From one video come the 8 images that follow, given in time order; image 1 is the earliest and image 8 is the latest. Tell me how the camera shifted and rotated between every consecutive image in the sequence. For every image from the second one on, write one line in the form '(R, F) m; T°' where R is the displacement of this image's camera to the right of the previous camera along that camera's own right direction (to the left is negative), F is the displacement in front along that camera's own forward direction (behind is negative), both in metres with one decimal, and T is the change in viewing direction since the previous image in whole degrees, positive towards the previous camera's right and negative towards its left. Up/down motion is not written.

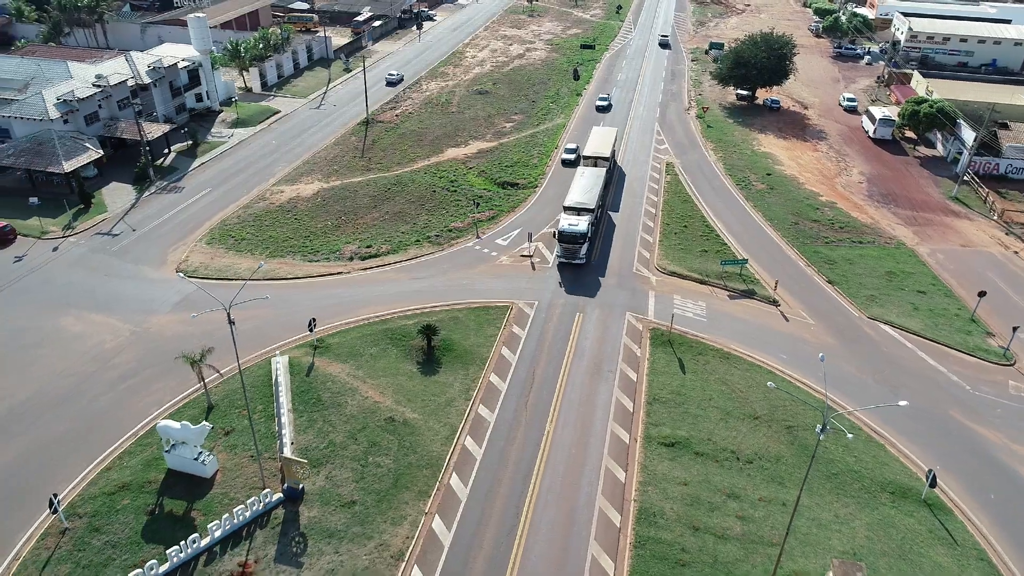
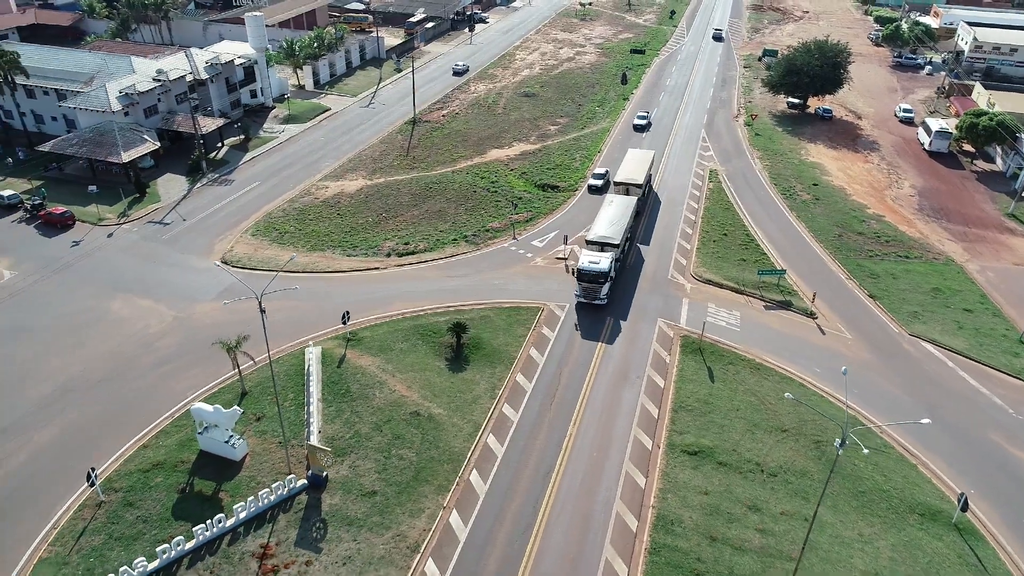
(+0.9, -0.2) m; -4°
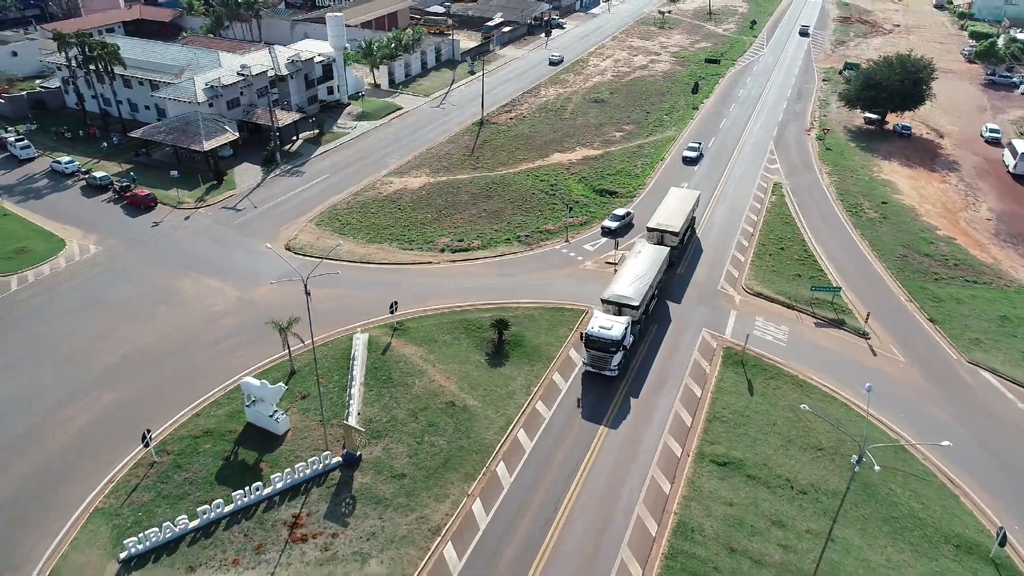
(+1.6, -0.7) m; -6°
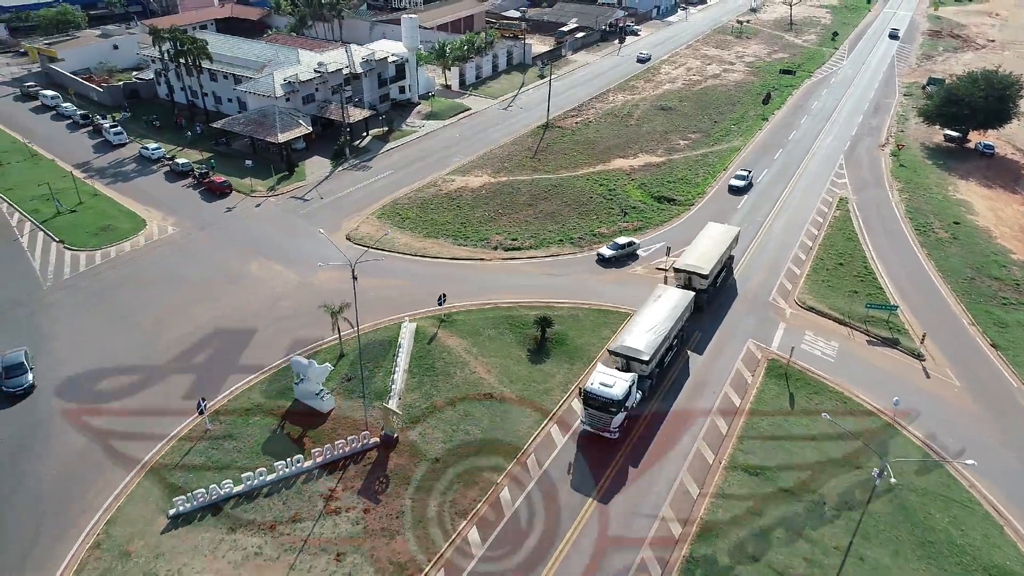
(+1.3, -0.8) m; -5°
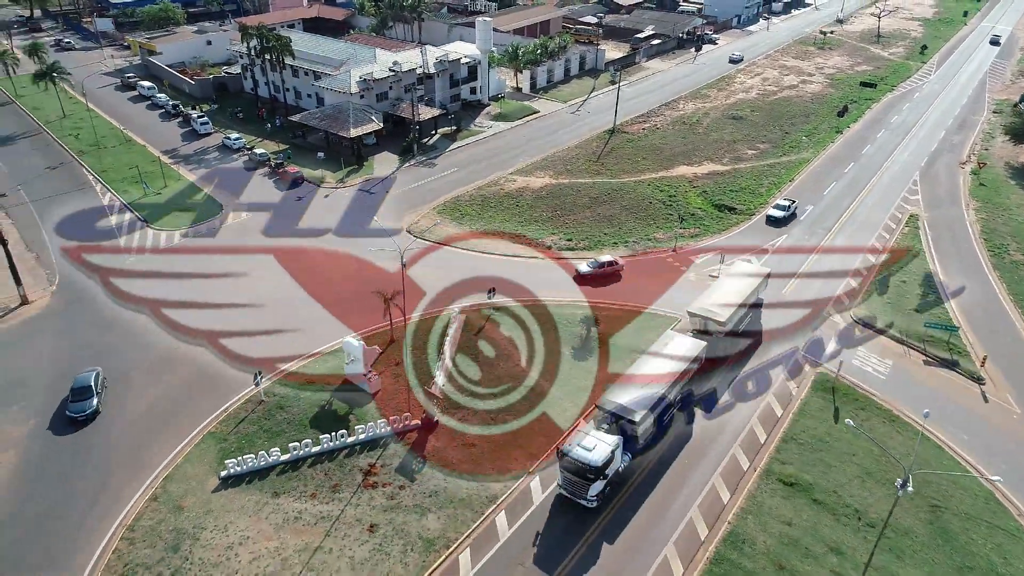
(+1.3, -0.9) m; -5°
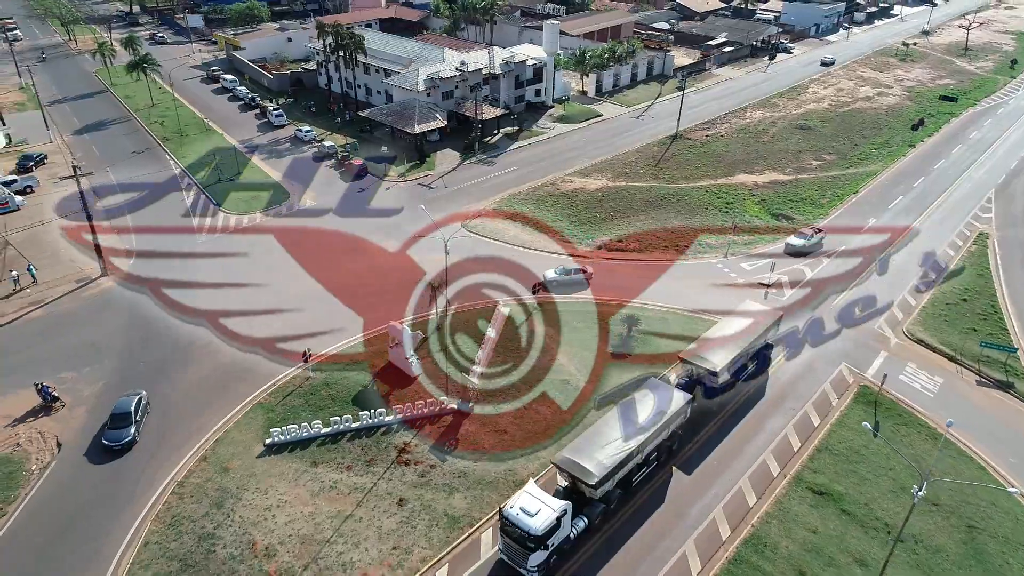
(+1.3, -0.9) m; -5°
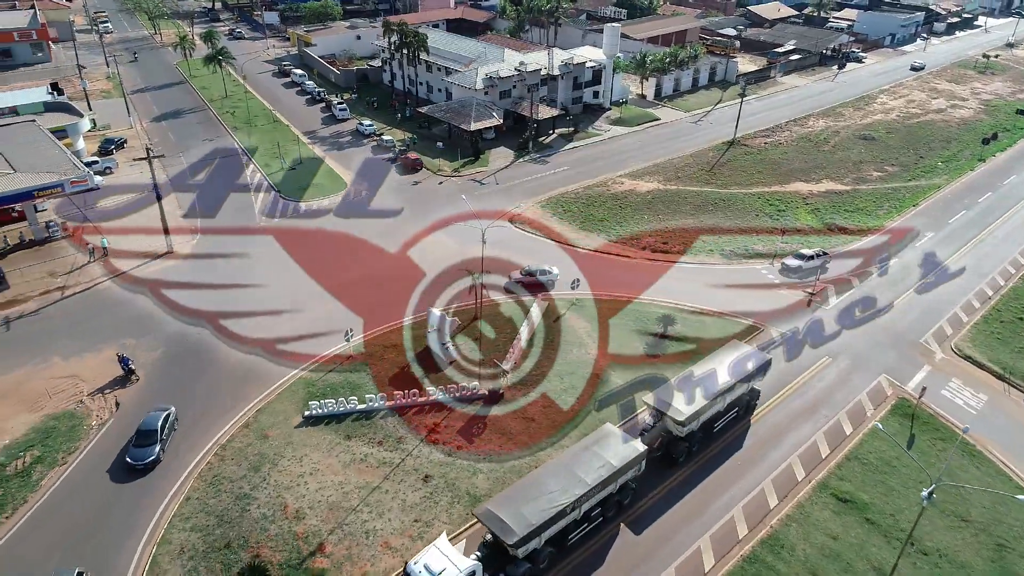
(+1.3, -0.9) m; -5°
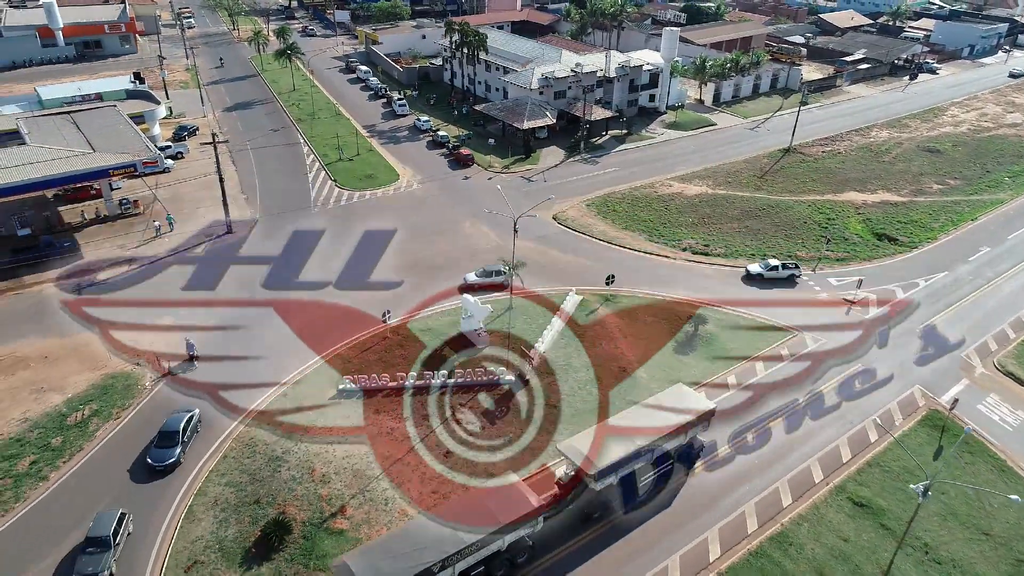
(+1.7, -1.2) m; -5°
